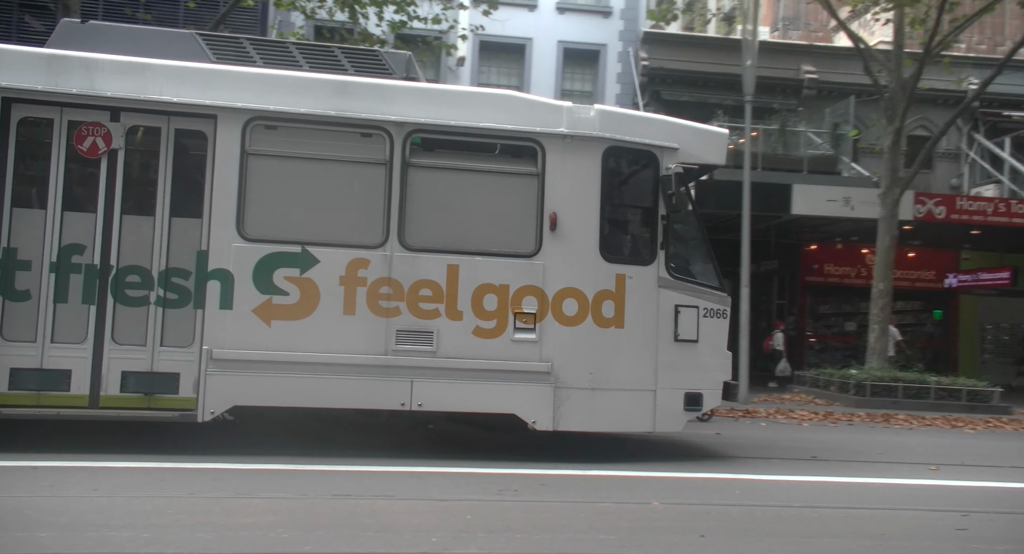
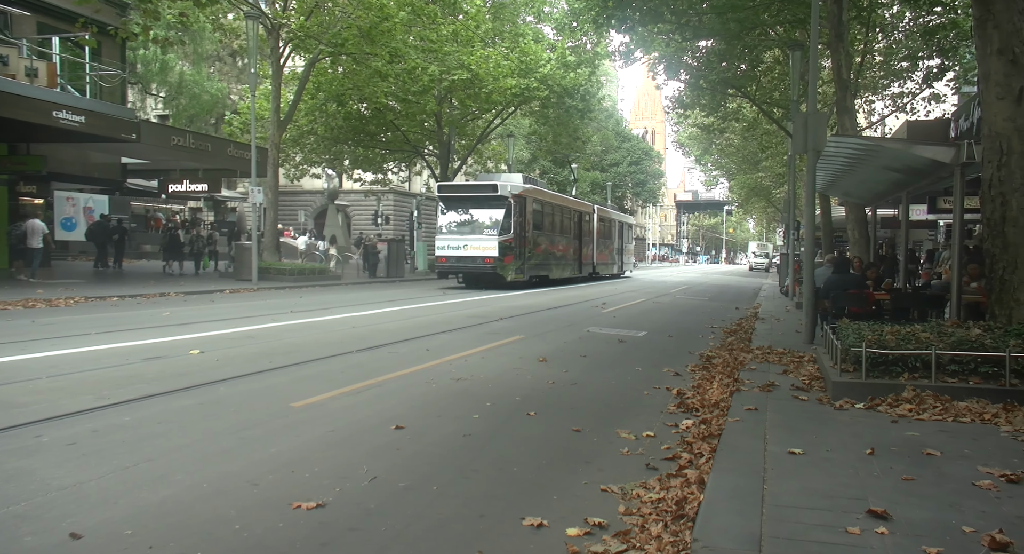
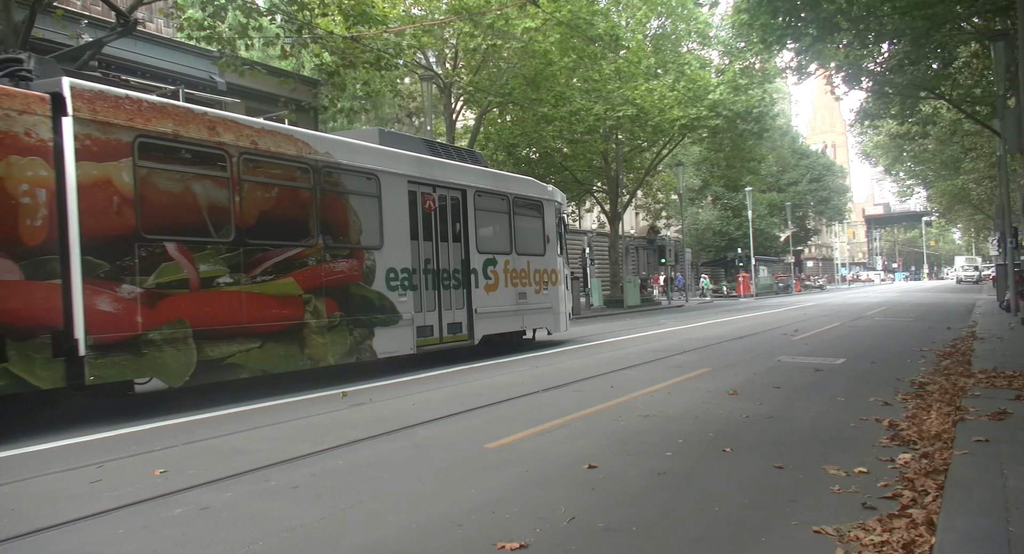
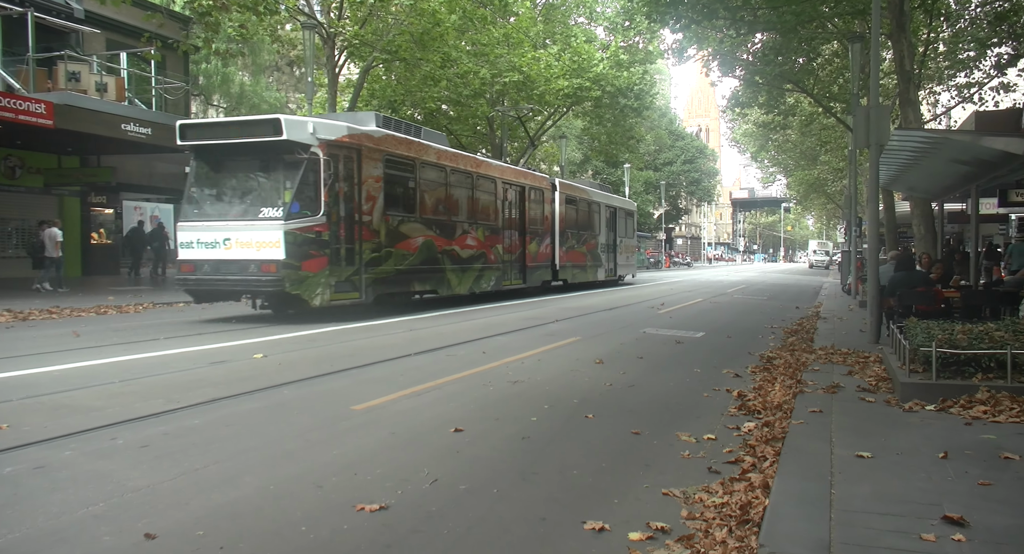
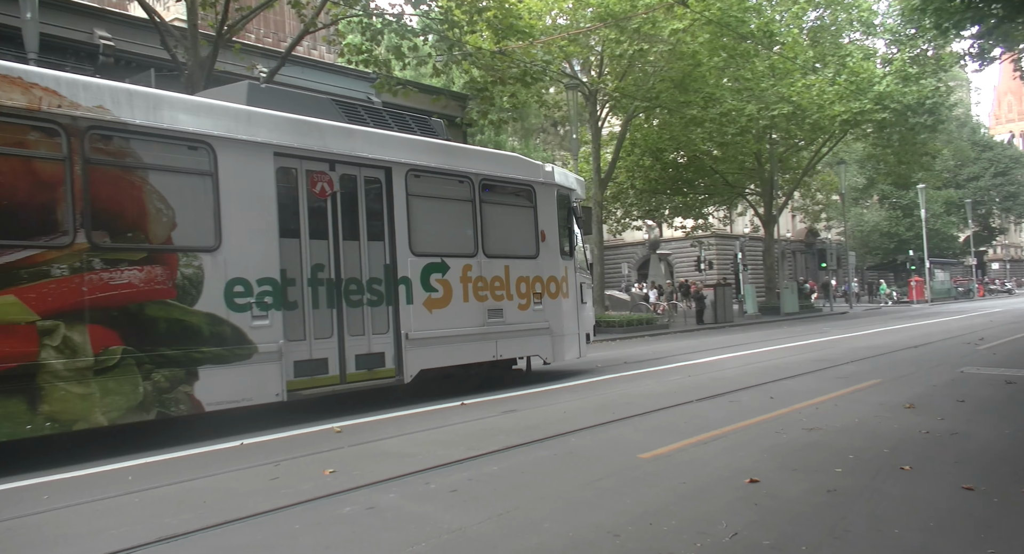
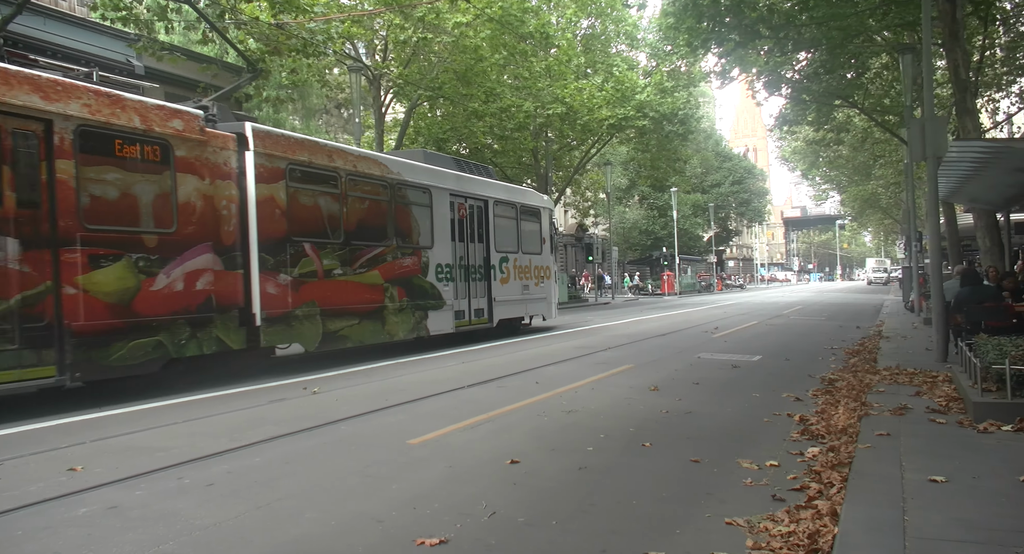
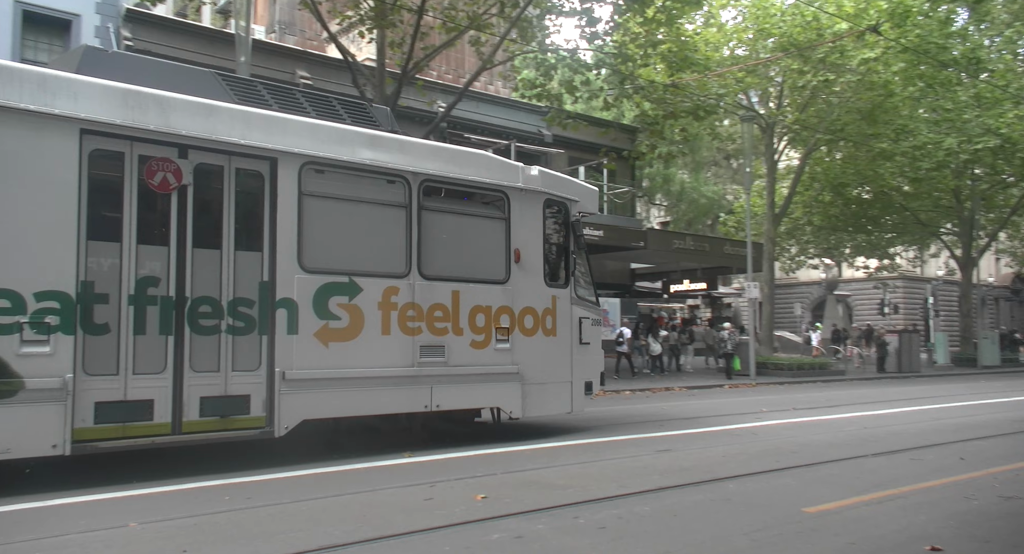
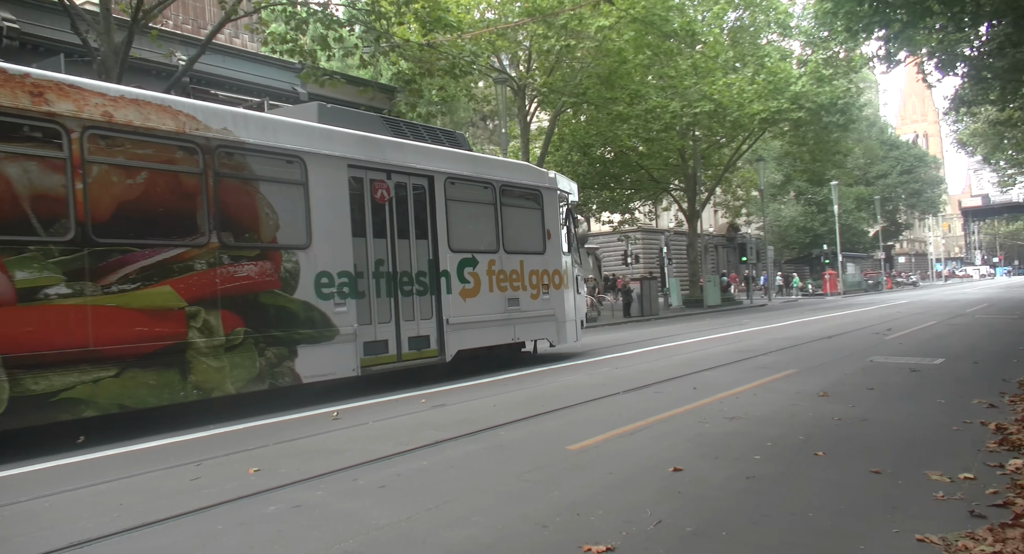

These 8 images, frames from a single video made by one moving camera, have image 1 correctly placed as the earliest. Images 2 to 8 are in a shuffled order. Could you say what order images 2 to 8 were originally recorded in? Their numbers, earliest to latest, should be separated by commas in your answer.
7, 5, 8, 3, 6, 4, 2
